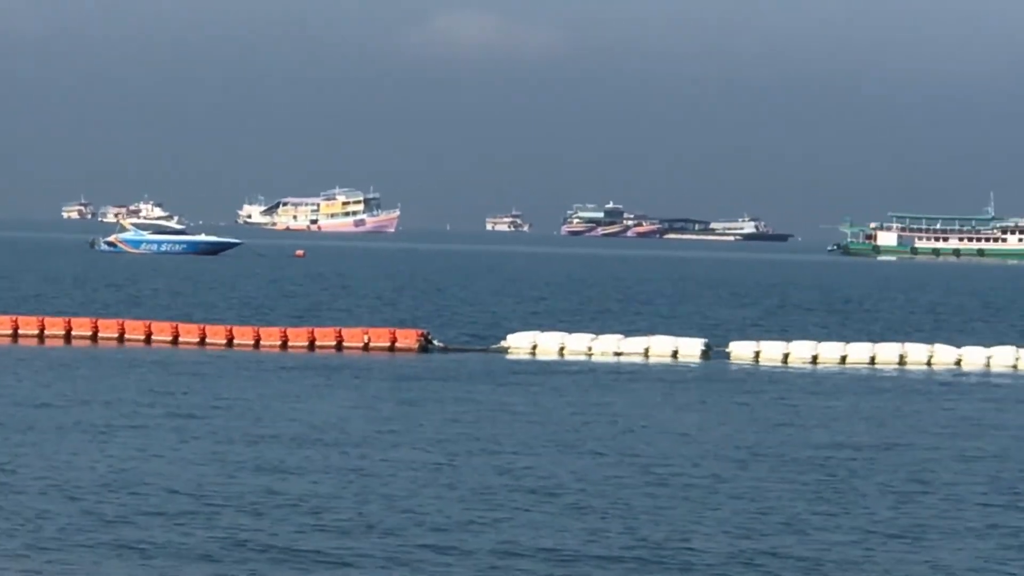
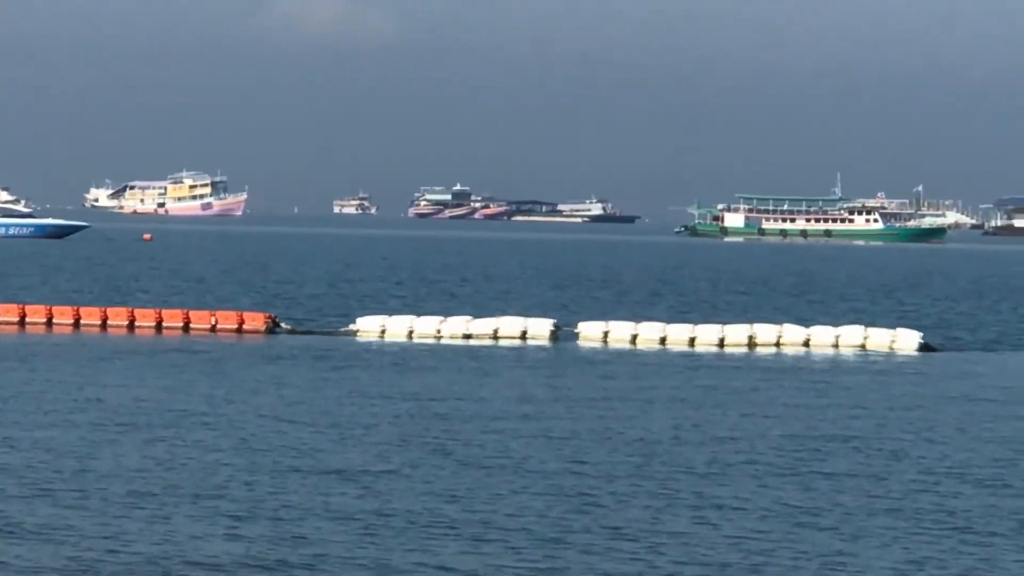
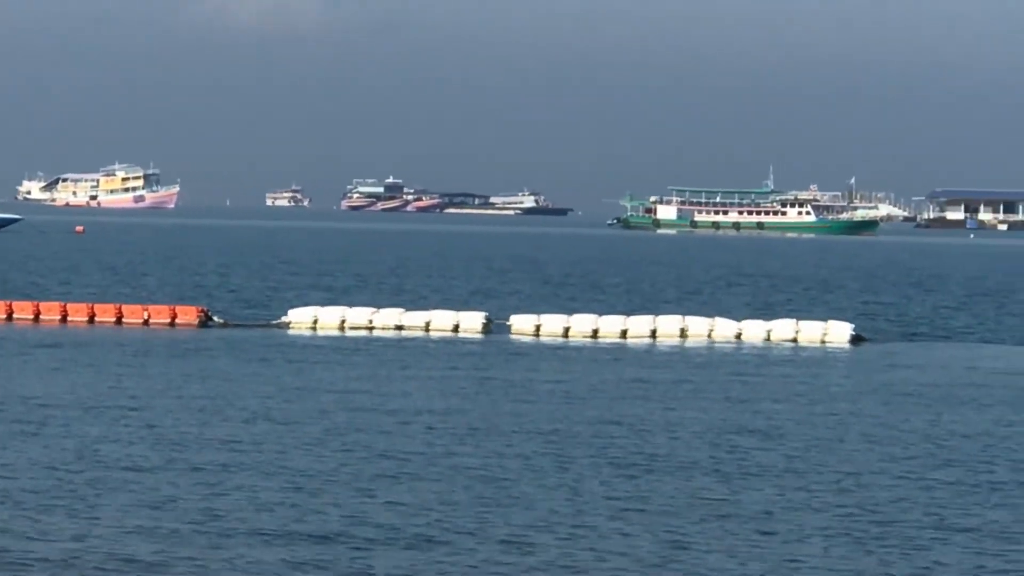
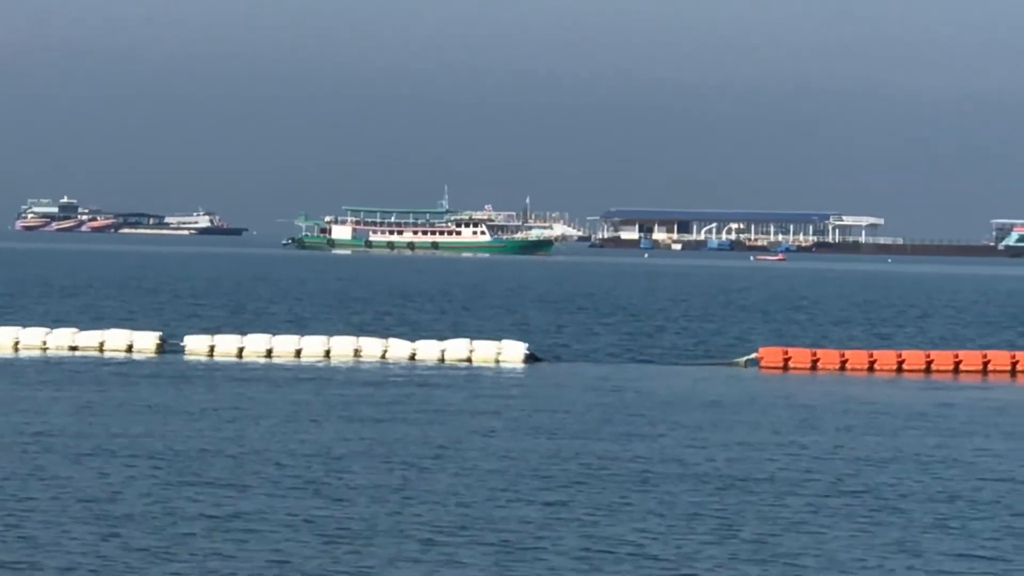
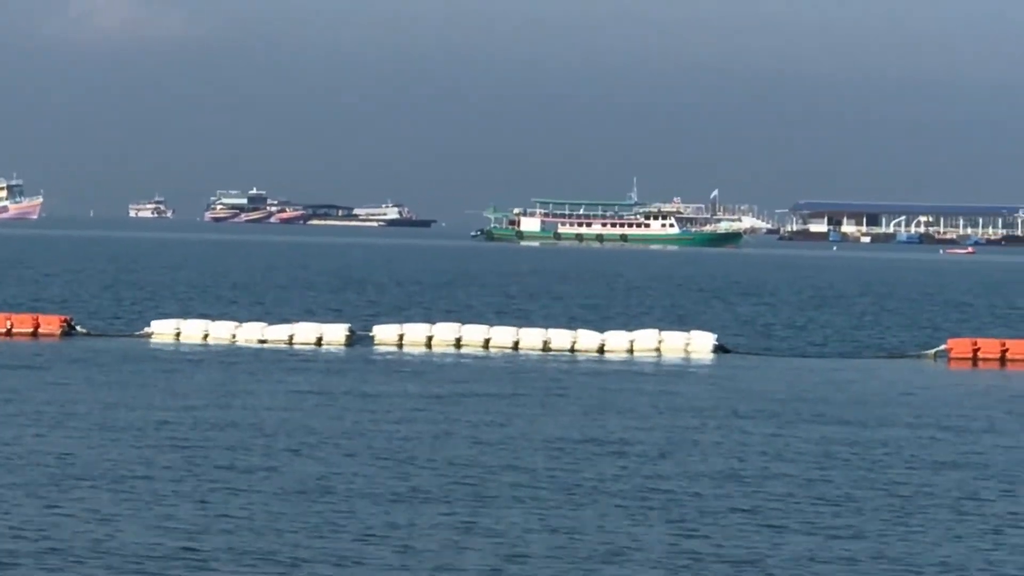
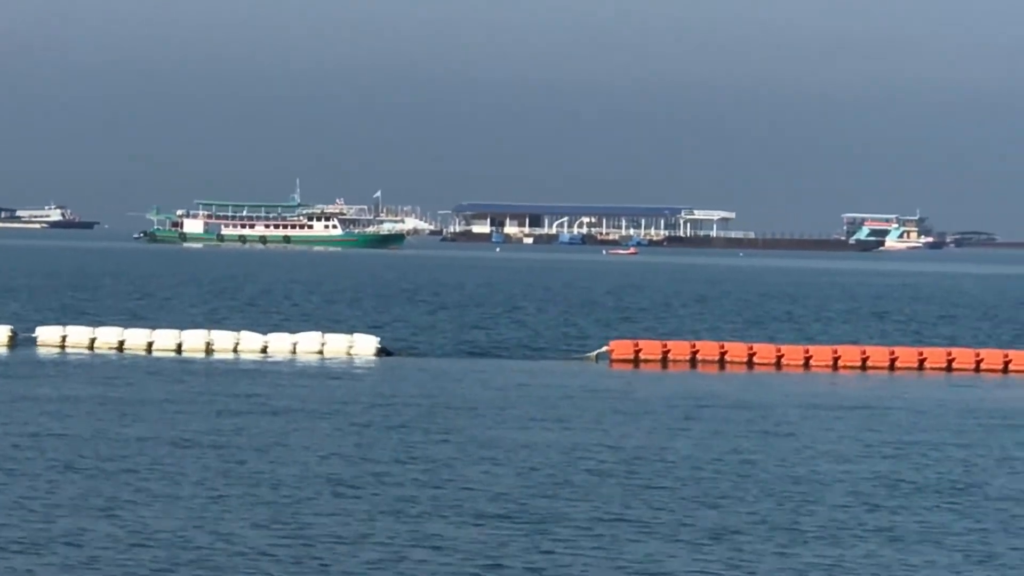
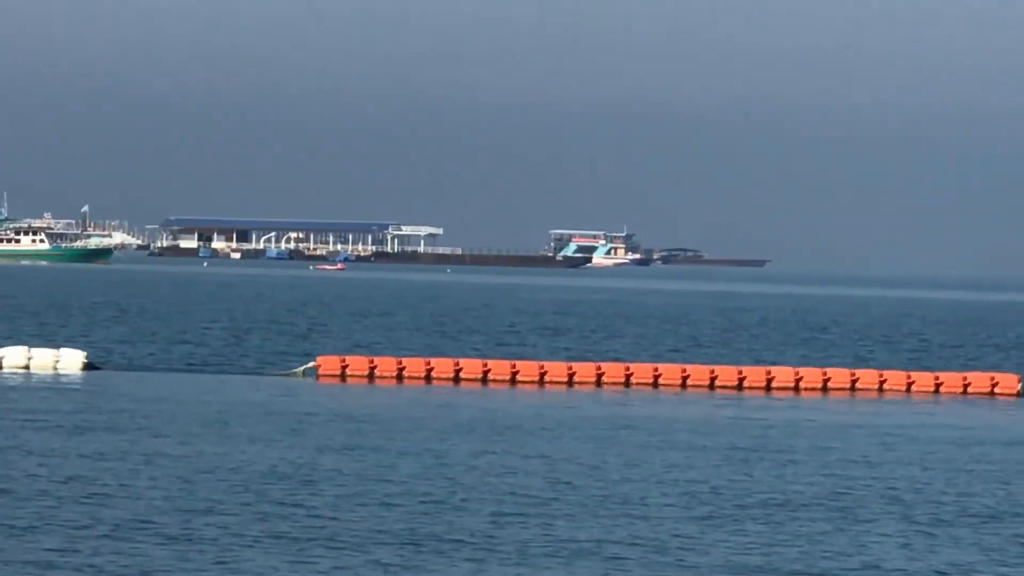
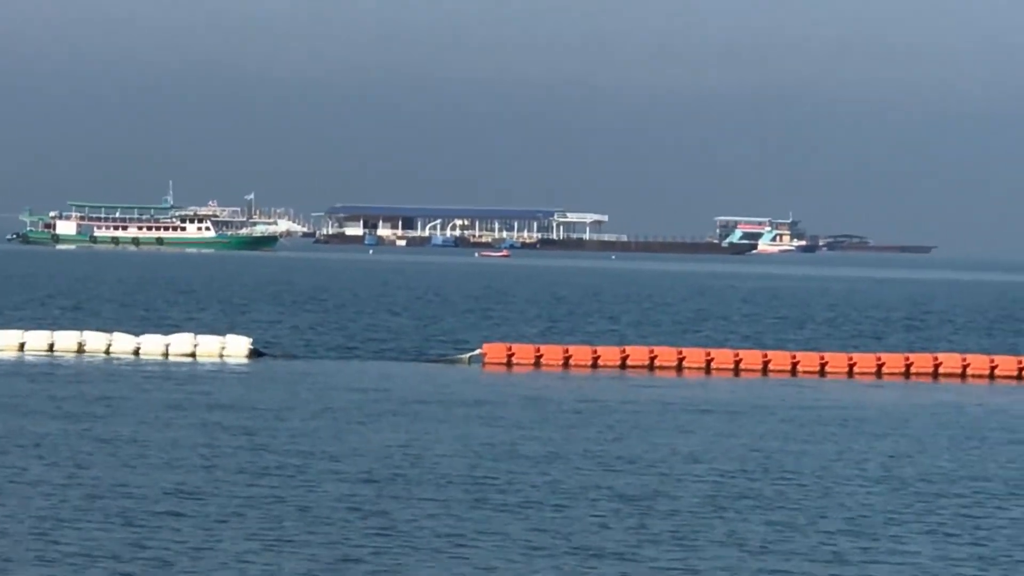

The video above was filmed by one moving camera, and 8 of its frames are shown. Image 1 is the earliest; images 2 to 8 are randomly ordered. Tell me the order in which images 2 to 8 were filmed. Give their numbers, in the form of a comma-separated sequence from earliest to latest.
2, 3, 5, 4, 6, 8, 7
